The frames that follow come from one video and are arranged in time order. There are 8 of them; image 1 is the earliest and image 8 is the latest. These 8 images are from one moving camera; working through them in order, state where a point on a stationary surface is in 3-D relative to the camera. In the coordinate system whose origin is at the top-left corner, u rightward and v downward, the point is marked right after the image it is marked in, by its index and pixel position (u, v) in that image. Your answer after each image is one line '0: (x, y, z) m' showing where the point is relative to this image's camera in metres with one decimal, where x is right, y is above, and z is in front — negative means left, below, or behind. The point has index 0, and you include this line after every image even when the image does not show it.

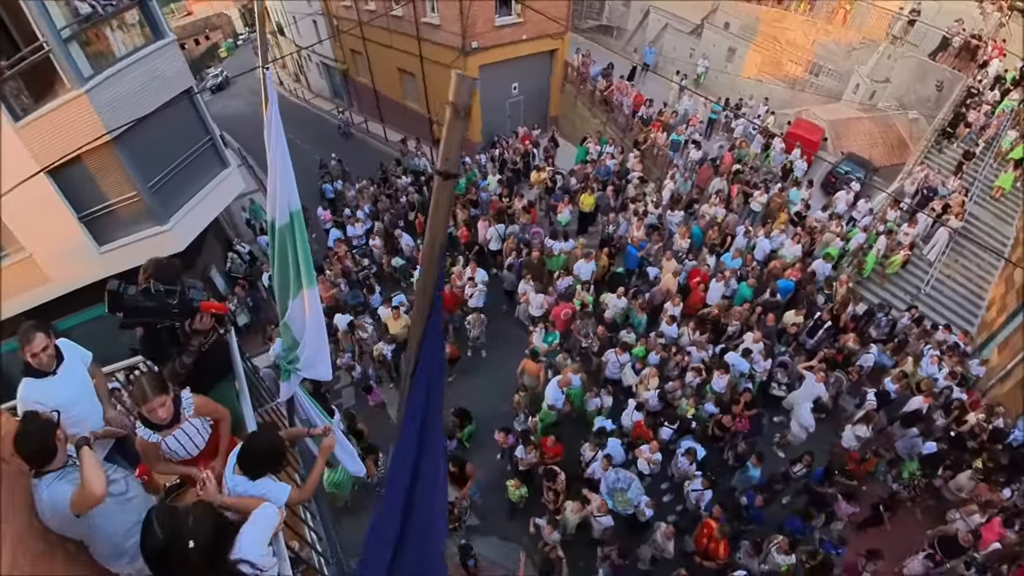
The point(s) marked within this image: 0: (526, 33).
0: (+0.3, +5.3, +19.4) m
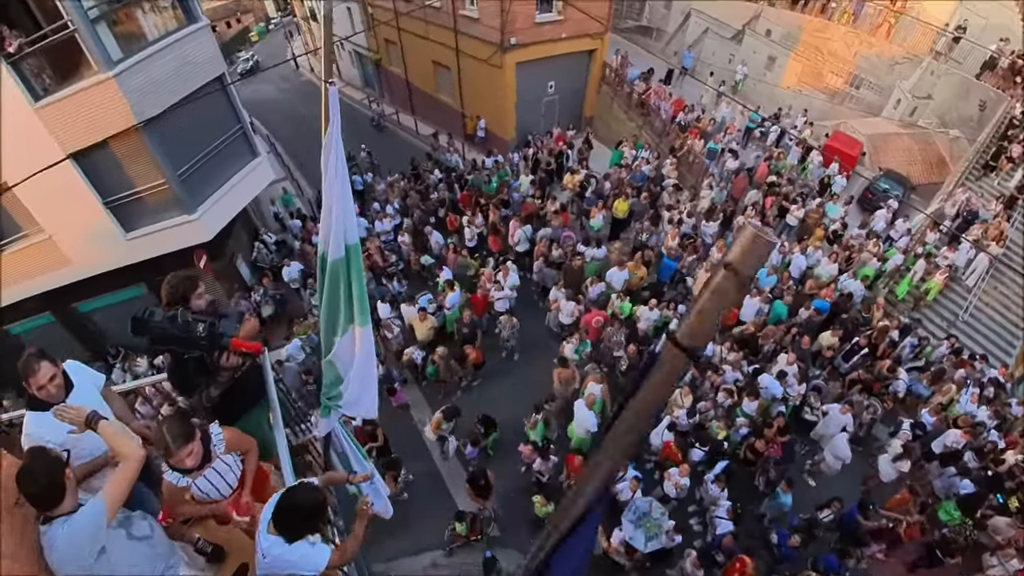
0: (+1.1, +5.3, +19.0) m
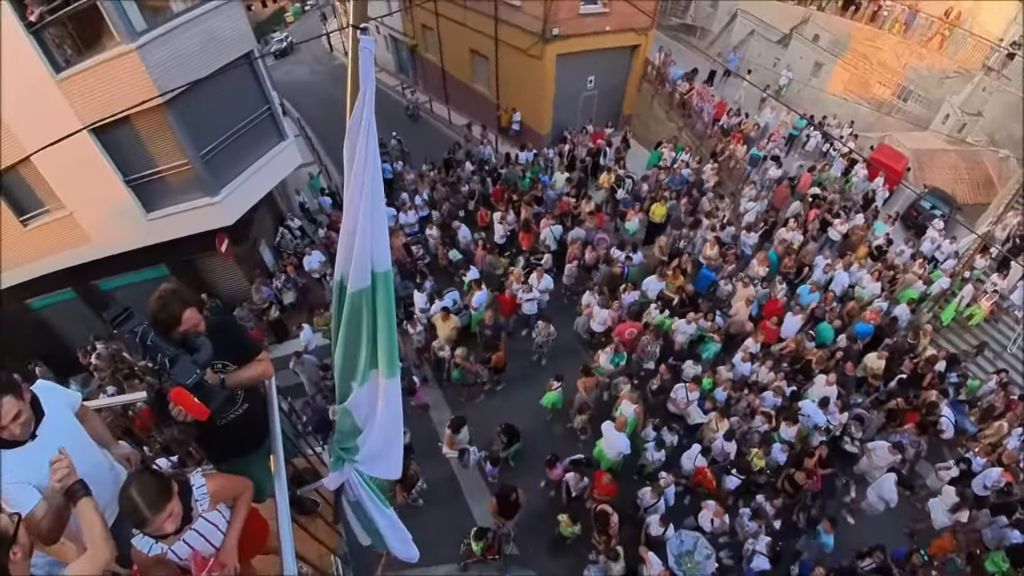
0: (+1.9, +5.2, +18.3) m
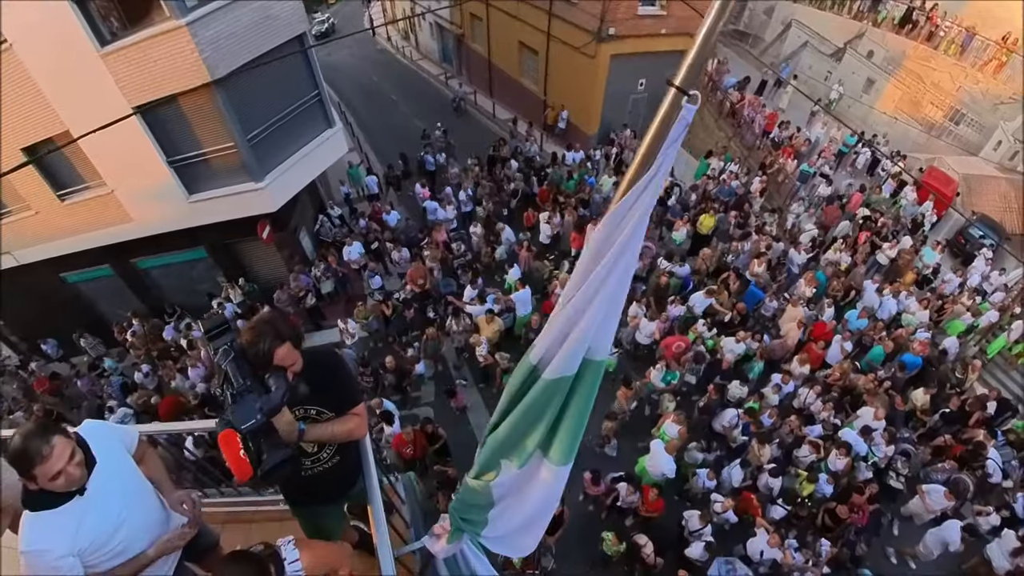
0: (+3.0, +5.0, +17.9) m
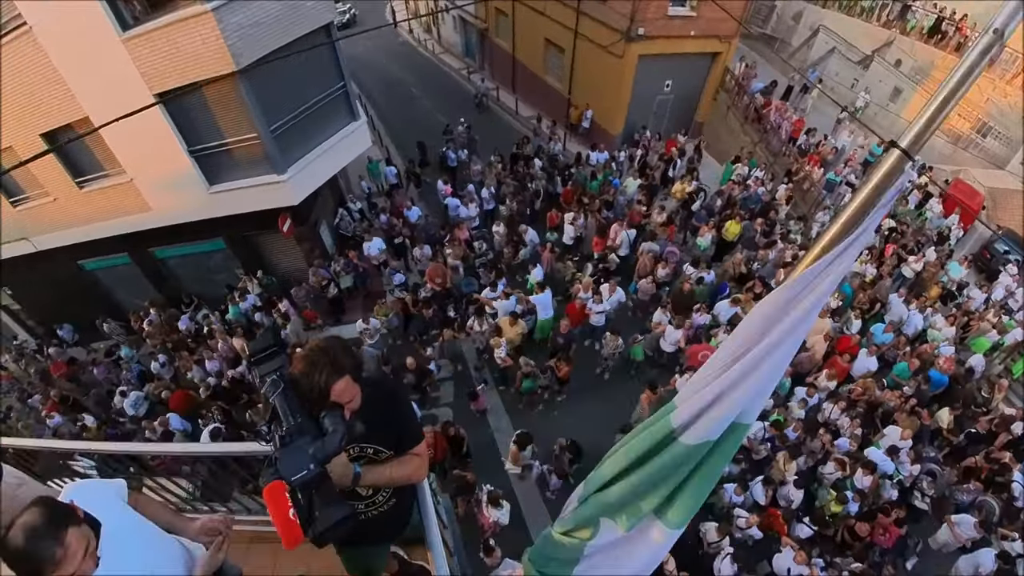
0: (+3.5, +4.9, +17.6) m
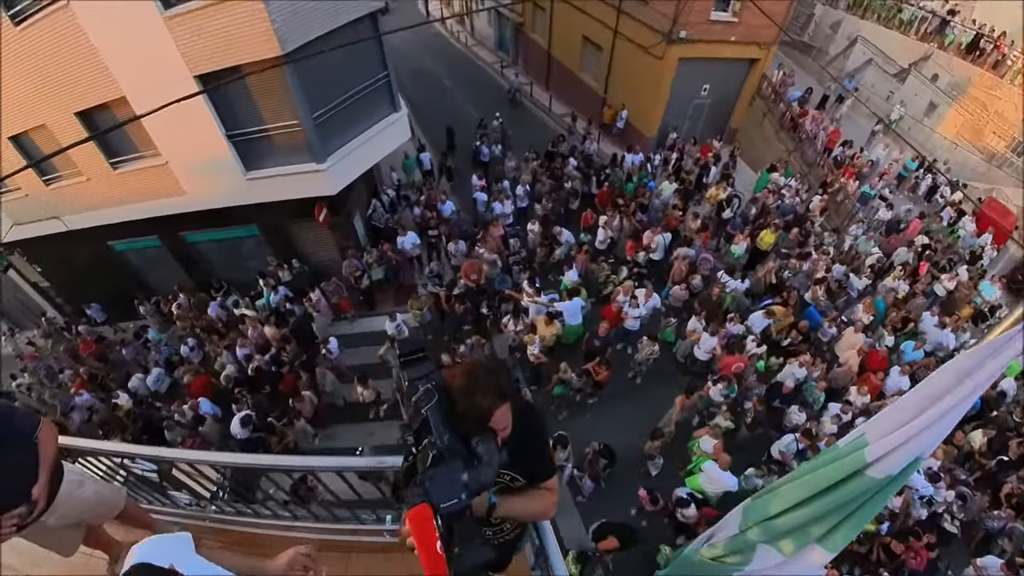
0: (+4.2, +4.8, +17.4) m
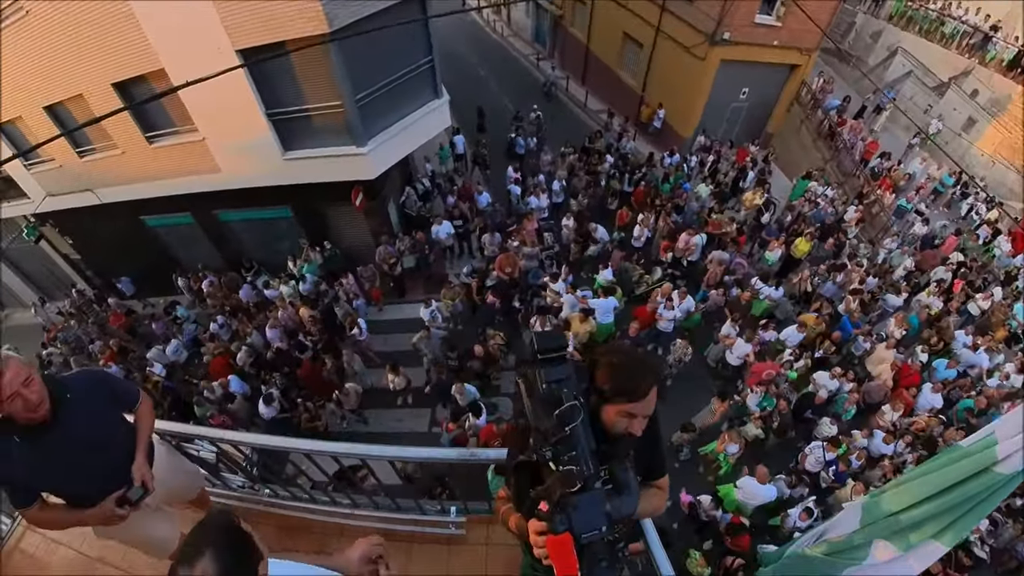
0: (+5.0, +4.6, +17.2) m
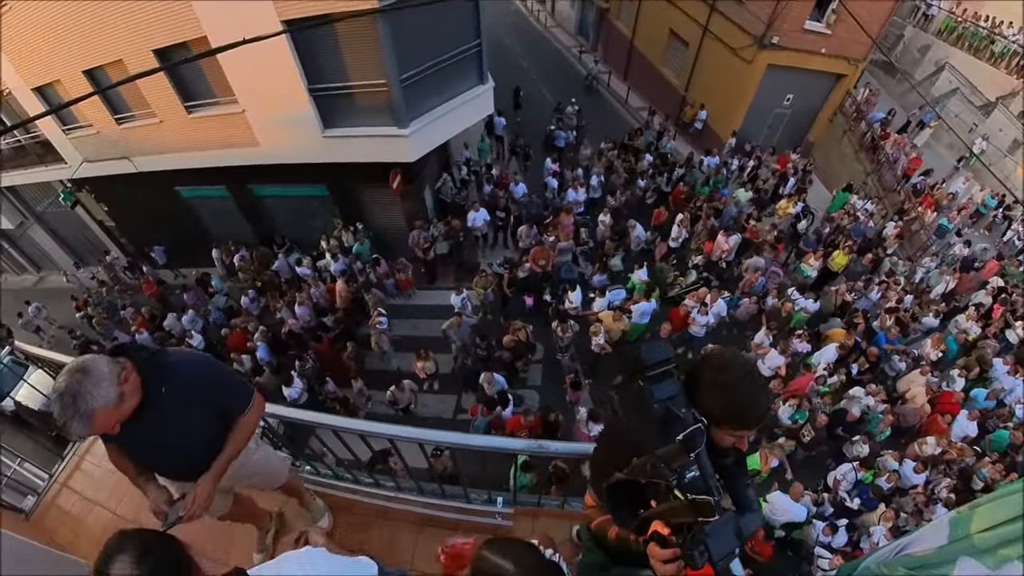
0: (+5.8, +4.4, +16.9) m
